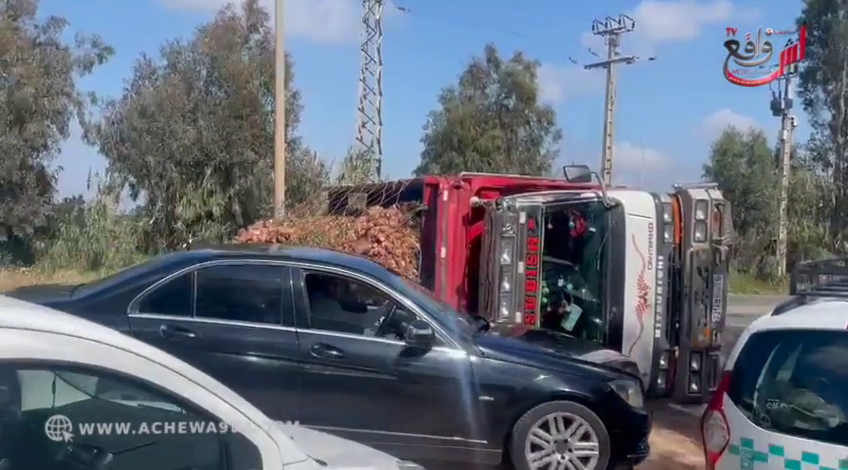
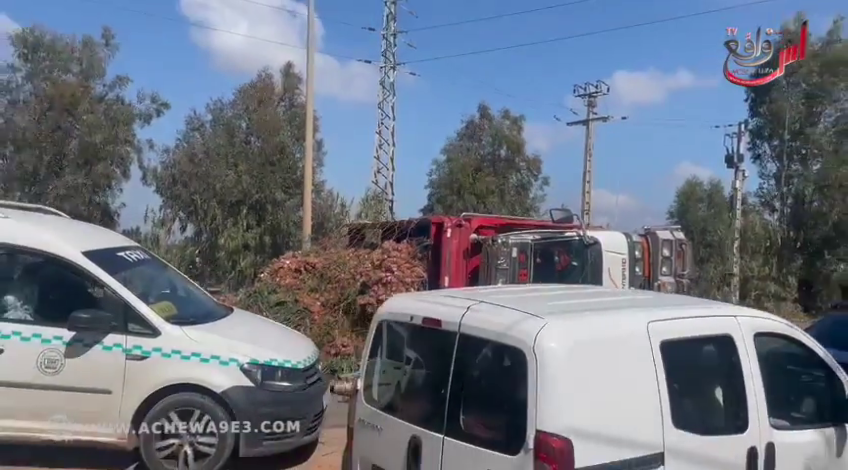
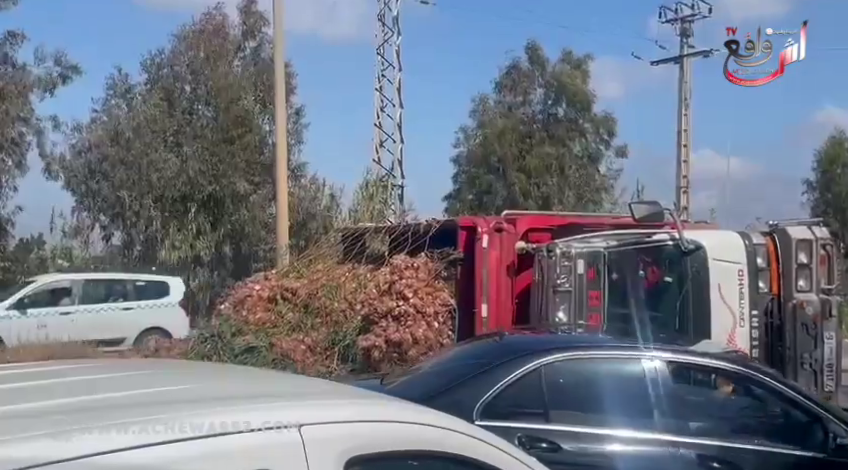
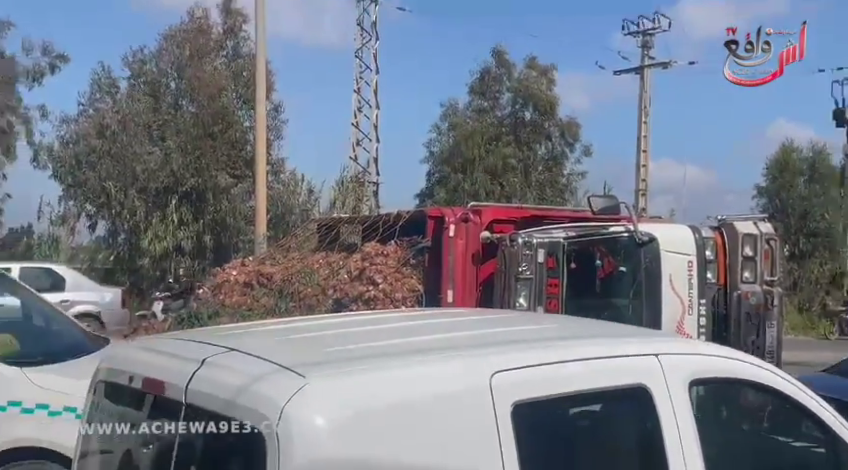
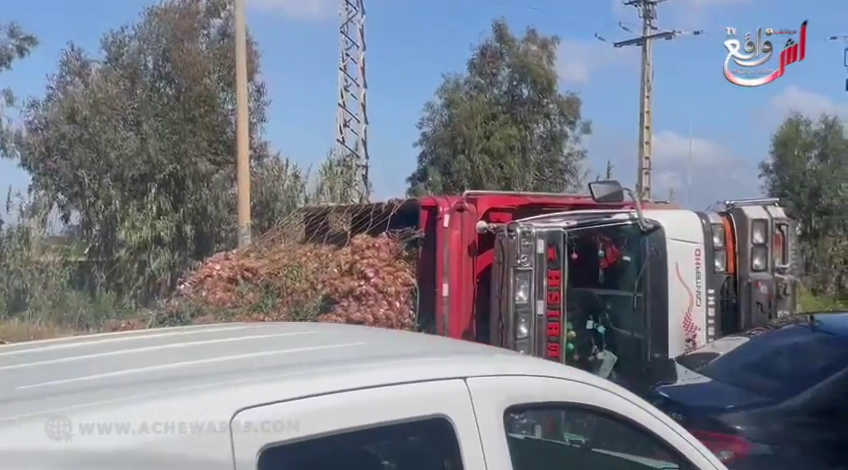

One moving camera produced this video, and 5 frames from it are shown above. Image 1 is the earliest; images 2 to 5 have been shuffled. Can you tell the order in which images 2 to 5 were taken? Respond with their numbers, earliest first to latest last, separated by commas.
3, 5, 4, 2
